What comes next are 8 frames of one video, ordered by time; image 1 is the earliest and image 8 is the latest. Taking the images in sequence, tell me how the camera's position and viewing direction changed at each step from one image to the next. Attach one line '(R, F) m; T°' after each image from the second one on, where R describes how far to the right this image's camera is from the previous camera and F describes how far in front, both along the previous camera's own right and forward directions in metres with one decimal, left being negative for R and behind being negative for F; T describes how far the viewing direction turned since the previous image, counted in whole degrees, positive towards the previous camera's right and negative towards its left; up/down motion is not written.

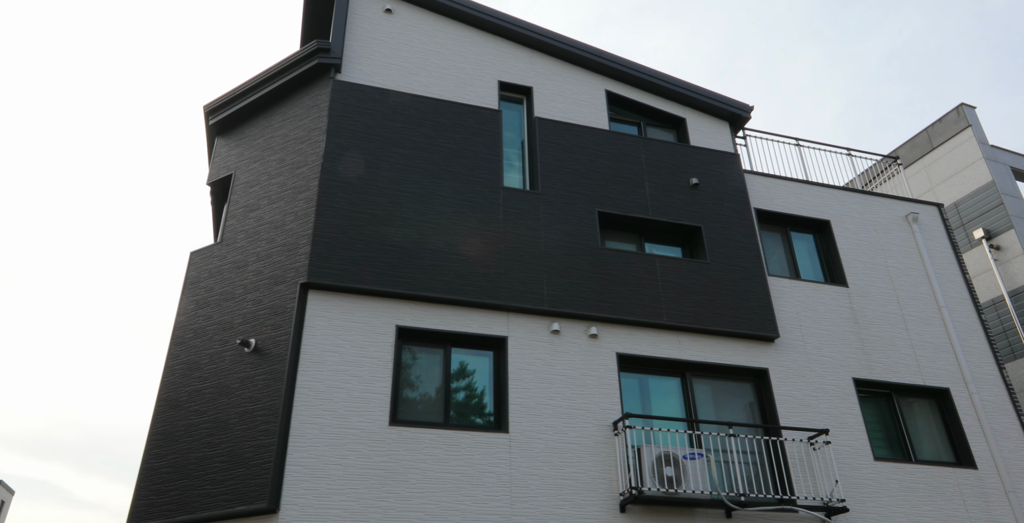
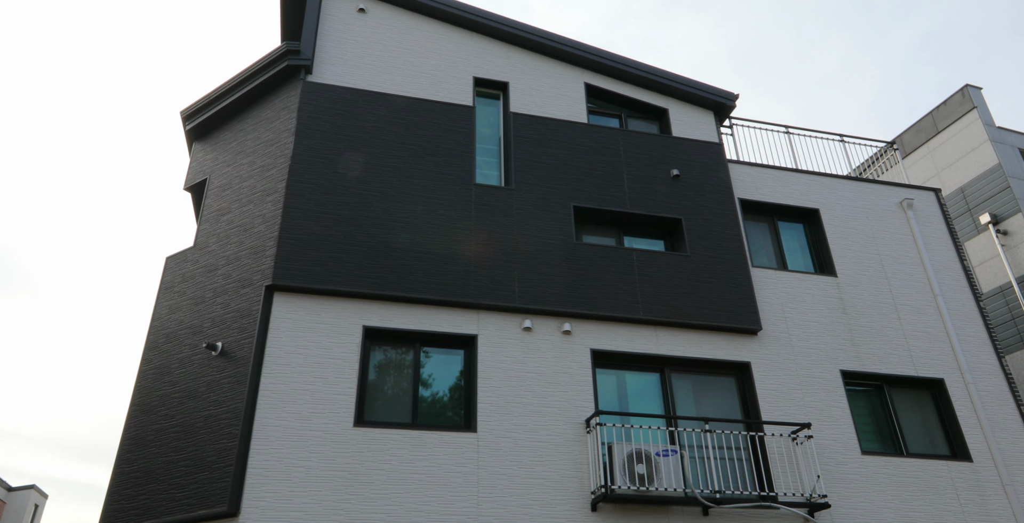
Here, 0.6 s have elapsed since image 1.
(+0.8, +0.1) m; -2°
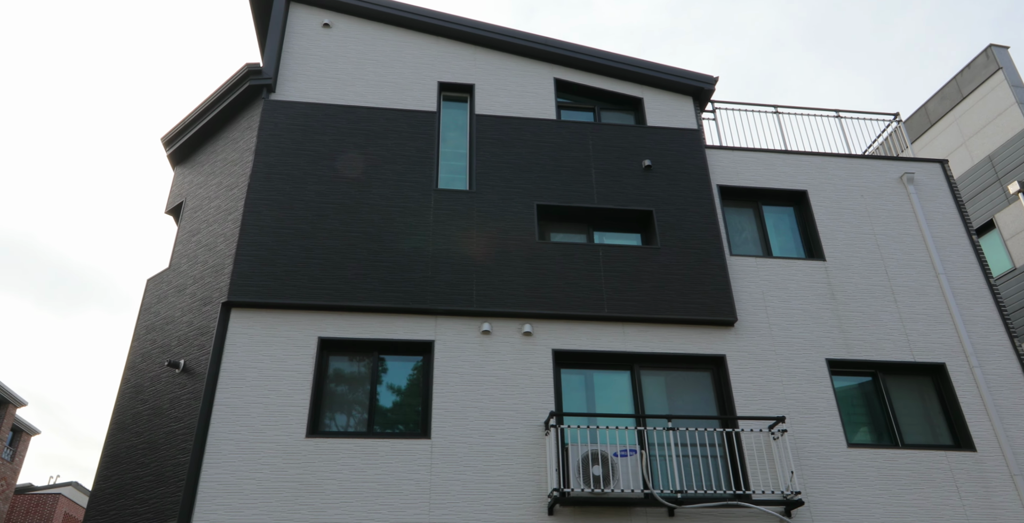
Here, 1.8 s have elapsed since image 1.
(+1.7, +0.2) m; -6°
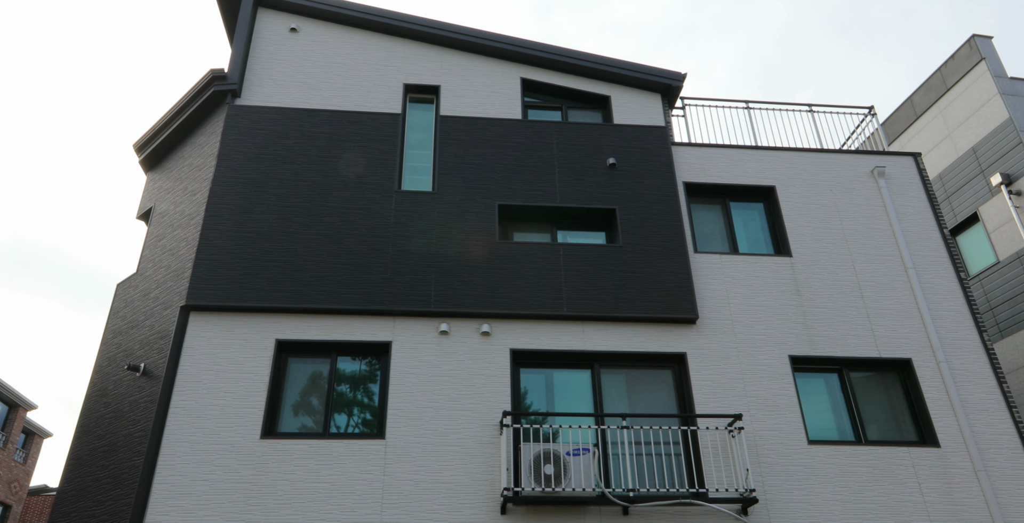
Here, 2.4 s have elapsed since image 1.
(+0.9, 0.0) m; -1°
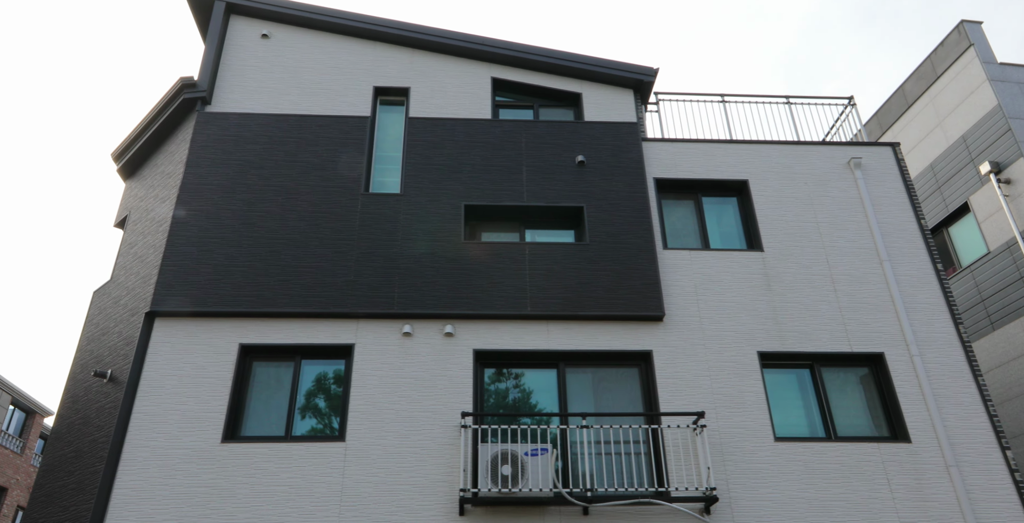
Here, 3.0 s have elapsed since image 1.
(+0.9, 0.0) m; -2°
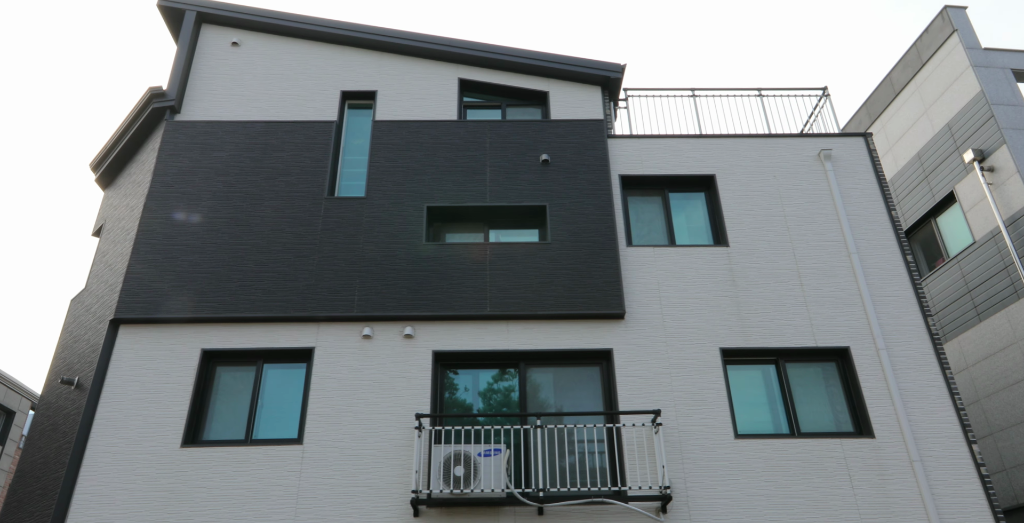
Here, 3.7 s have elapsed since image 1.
(+0.9, 0.0) m; -2°
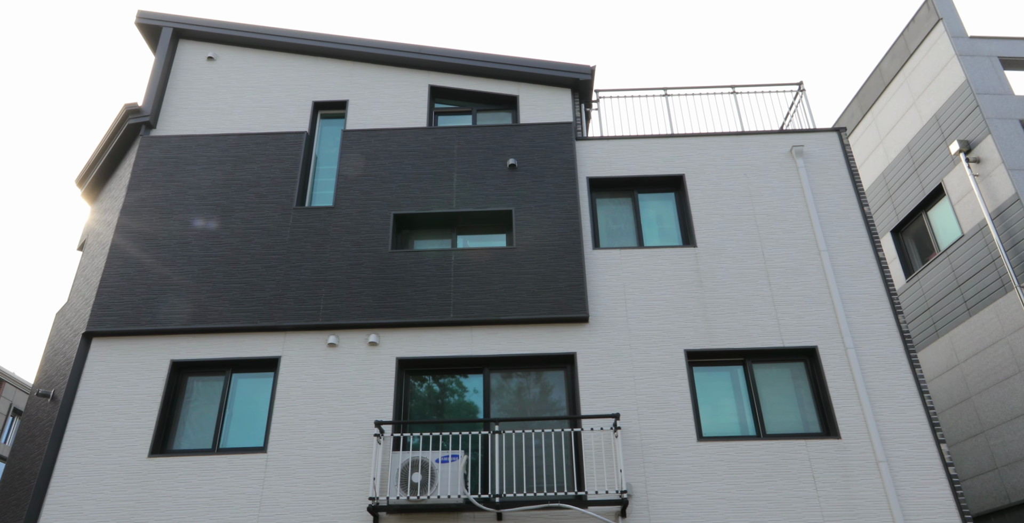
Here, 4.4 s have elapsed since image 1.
(+0.9, 0.0) m; -2°
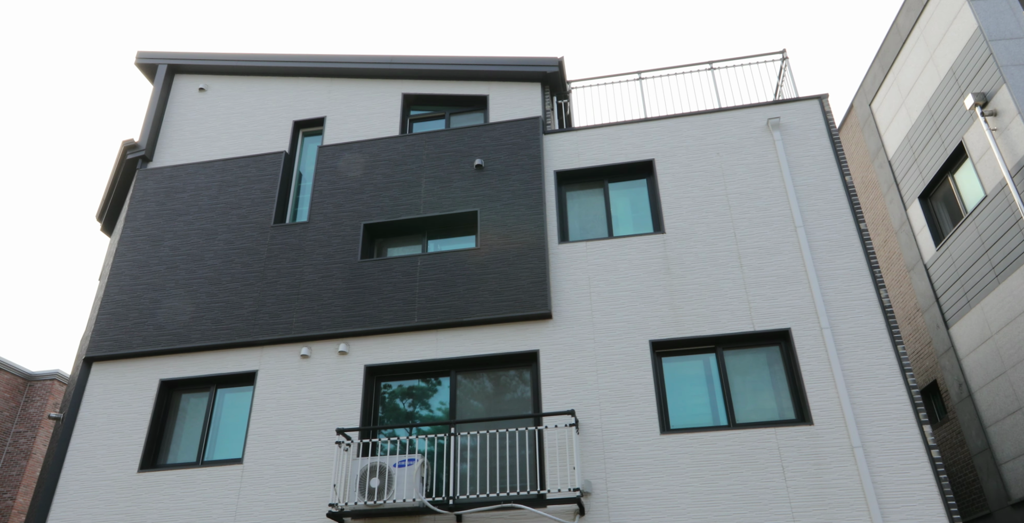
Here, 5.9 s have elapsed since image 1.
(+2.0, +0.2) m; -7°
